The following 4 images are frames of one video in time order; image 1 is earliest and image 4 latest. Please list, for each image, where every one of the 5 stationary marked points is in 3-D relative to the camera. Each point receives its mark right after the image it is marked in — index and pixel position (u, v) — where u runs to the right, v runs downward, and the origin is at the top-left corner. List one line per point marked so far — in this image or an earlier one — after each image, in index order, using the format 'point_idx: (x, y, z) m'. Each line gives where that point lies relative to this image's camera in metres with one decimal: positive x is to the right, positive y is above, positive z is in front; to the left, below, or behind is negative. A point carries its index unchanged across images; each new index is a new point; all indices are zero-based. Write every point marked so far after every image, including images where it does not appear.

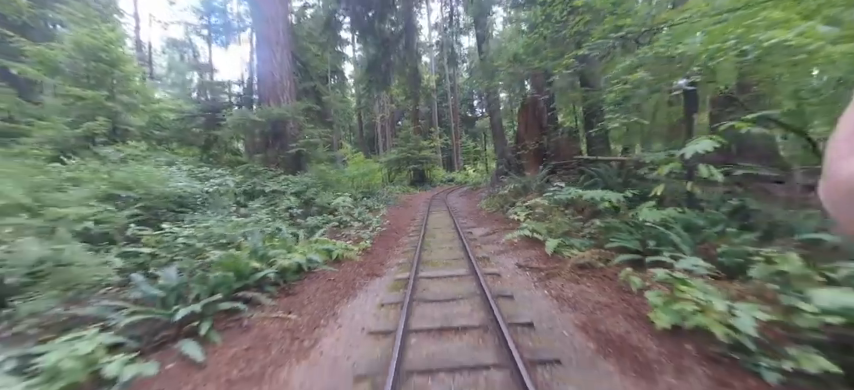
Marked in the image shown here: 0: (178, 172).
0: (-6.3, +0.6, +6.7) m
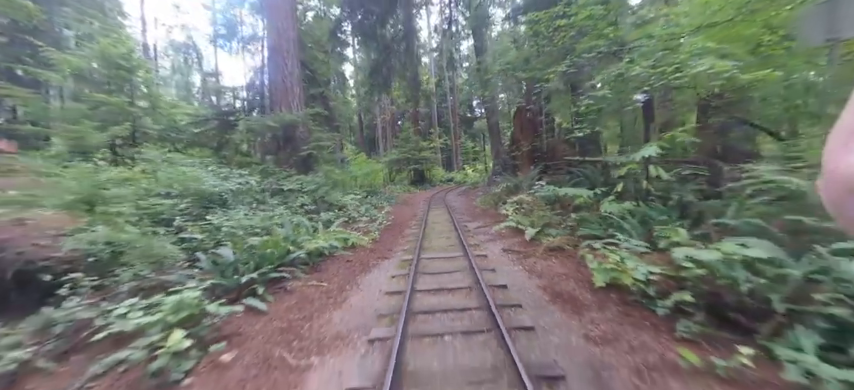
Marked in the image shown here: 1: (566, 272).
0: (-6.3, +0.6, +7.5) m
1: (+1.9, -1.1, +3.6) m
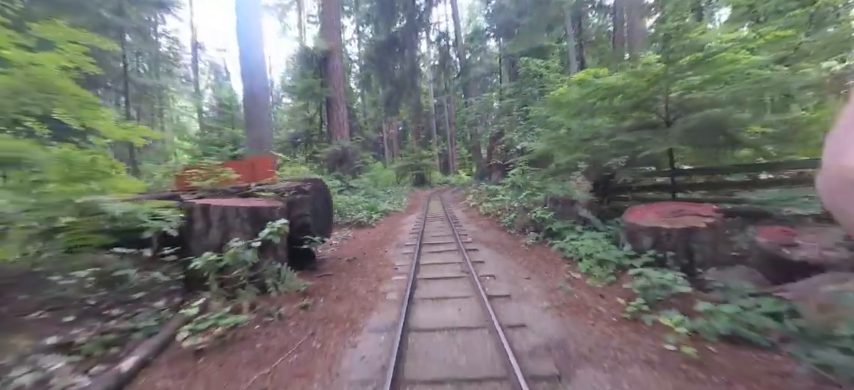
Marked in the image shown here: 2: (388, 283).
0: (-6.2, +1.0, +14.6) m
1: (+2.0, -0.7, +10.8) m
2: (-0.7, -1.7, +4.7) m
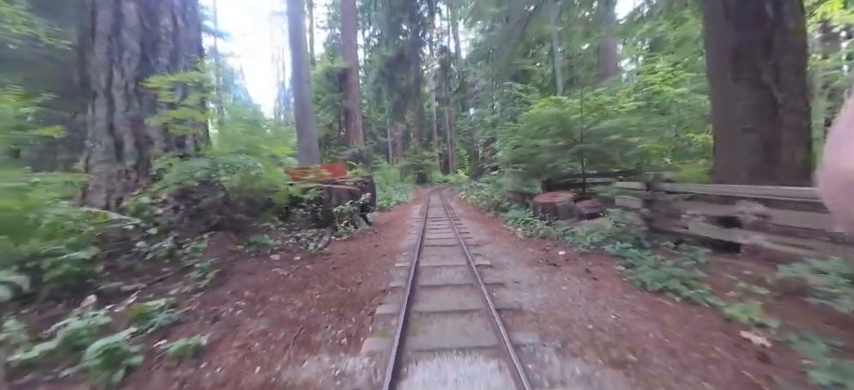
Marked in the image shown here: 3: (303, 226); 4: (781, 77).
0: (-6.0, +1.5, +19.0) m
1: (+2.2, -0.4, +15.2) m
2: (-0.6, -1.3, +9.1) m
3: (-4.0, -1.0, +8.2) m
4: (+8.2, +2.7, +5.9) m
